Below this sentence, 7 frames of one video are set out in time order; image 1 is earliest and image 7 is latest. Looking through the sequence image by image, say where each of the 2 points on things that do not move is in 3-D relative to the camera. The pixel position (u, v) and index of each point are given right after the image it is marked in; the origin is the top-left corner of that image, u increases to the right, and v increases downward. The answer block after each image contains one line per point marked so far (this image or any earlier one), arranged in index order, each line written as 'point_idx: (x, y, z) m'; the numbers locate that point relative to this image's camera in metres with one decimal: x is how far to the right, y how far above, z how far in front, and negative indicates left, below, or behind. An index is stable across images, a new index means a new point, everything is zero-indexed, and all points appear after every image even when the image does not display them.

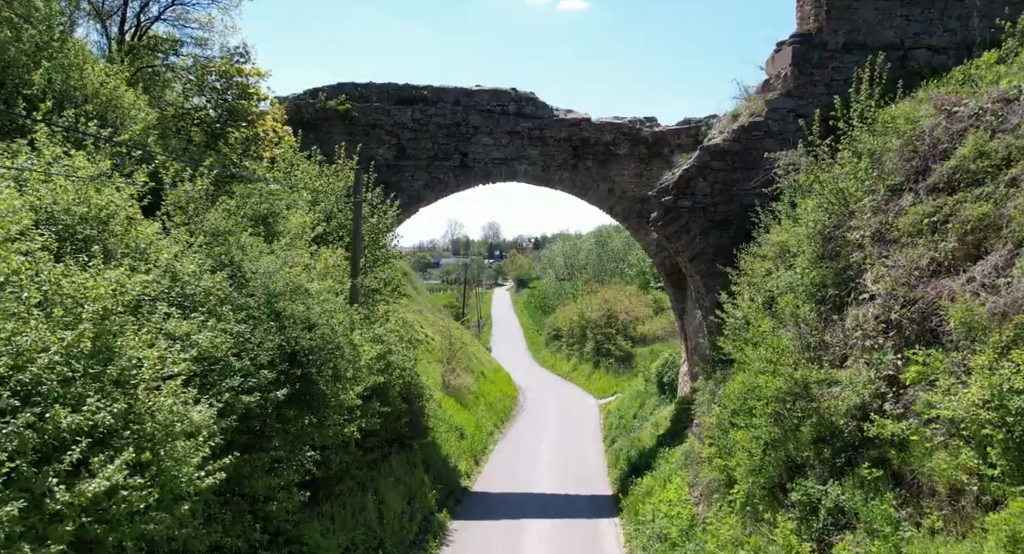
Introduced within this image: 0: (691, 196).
0: (+2.4, +1.1, +10.7) m
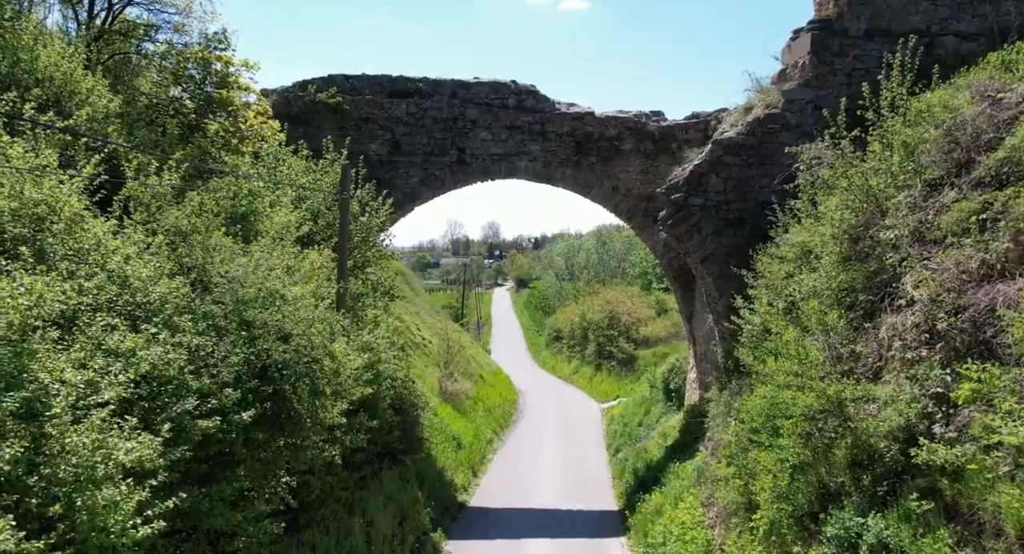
0: (+2.4, +1.1, +10.1) m
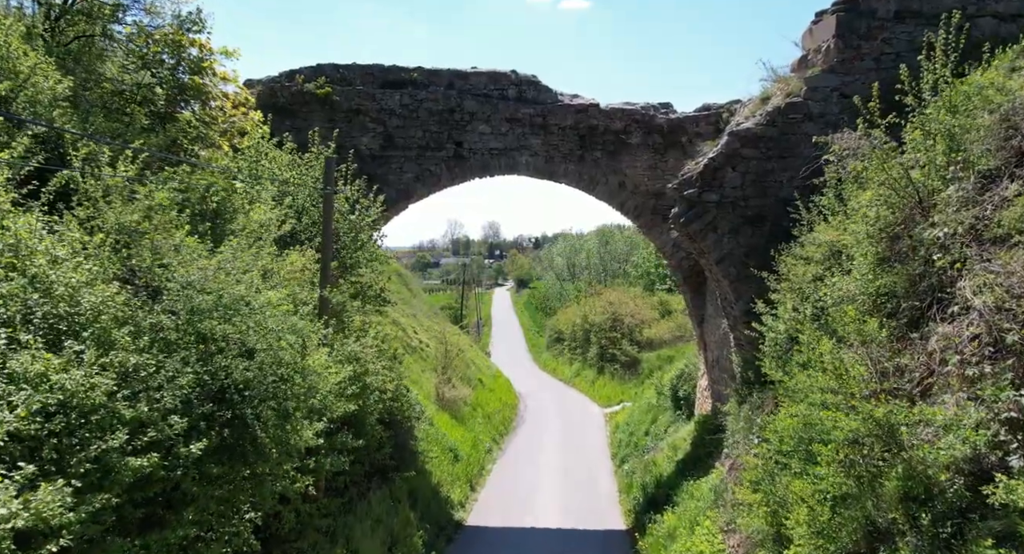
0: (+2.4, +1.0, +9.3) m
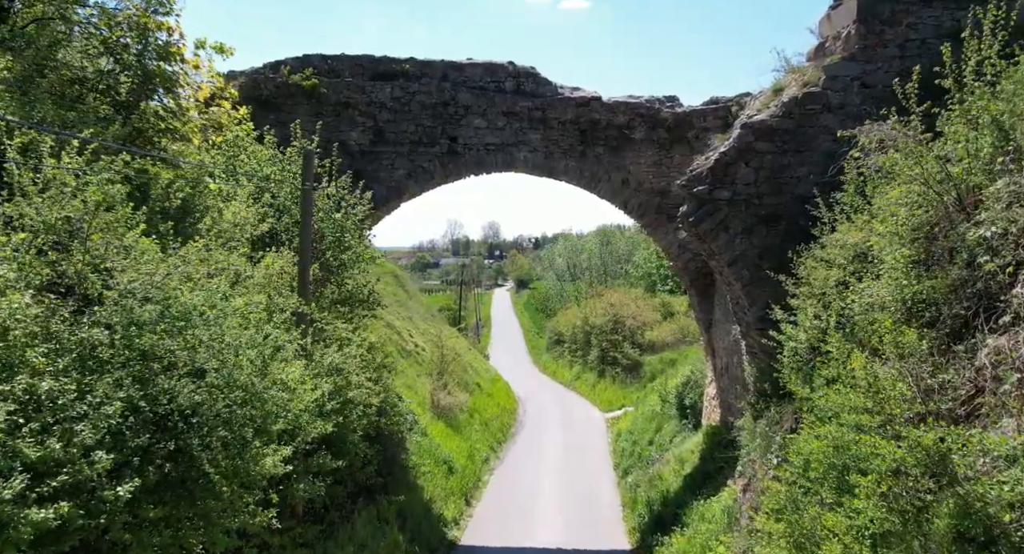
0: (+2.4, +1.0, +8.7) m
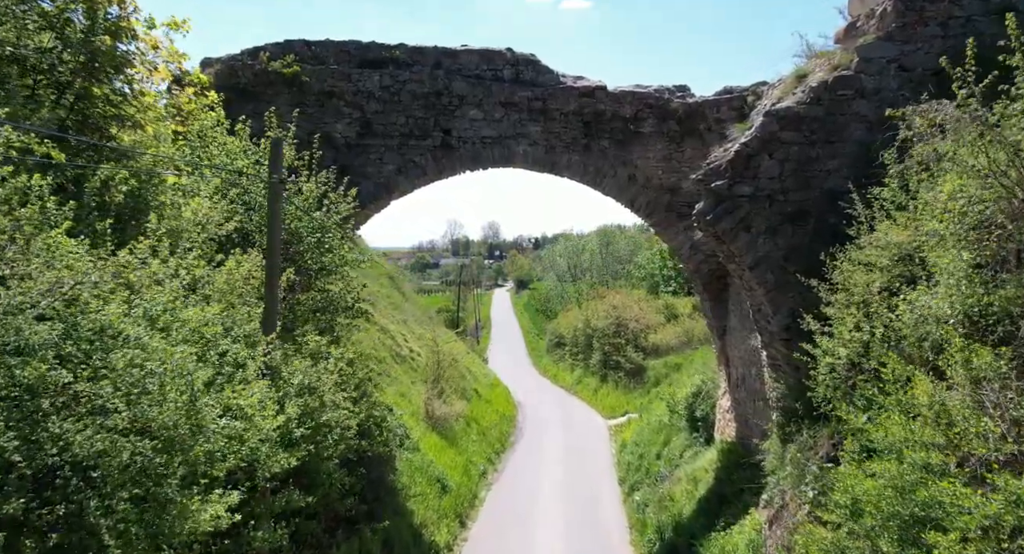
0: (+2.3, +1.0, +7.8) m
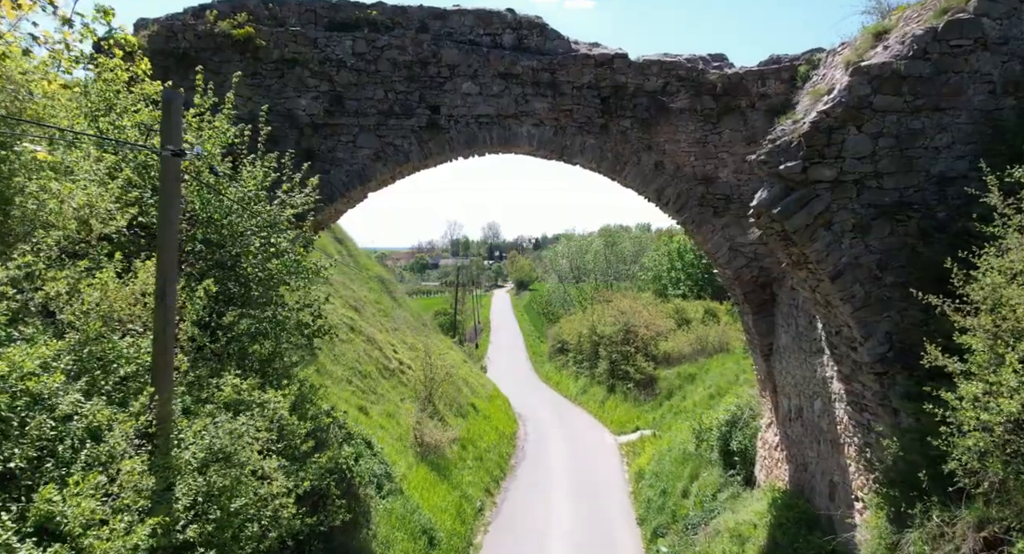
0: (+2.4, +0.9, +5.8) m
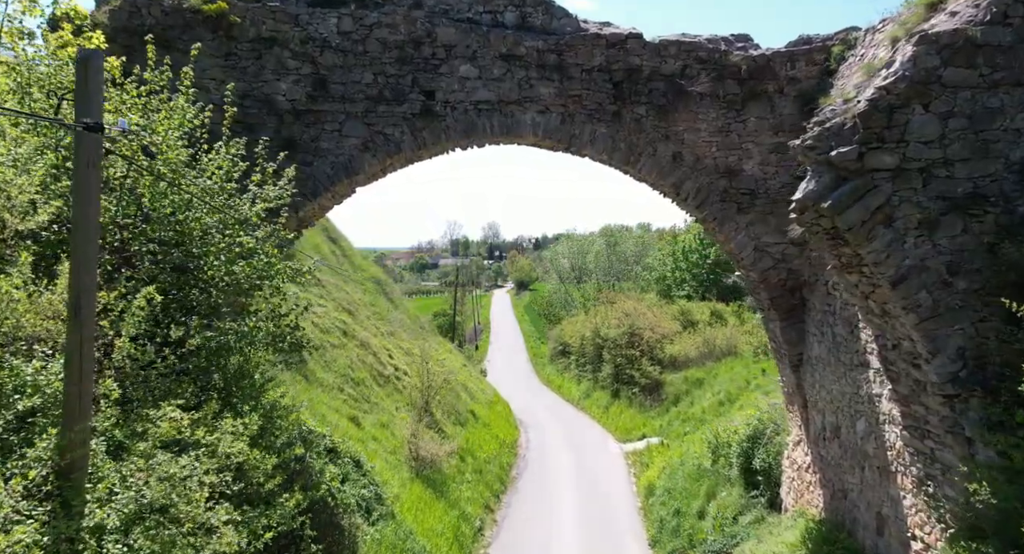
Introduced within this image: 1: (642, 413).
0: (+2.4, +0.8, +5.0) m
1: (+3.3, -3.4, +19.6) m
